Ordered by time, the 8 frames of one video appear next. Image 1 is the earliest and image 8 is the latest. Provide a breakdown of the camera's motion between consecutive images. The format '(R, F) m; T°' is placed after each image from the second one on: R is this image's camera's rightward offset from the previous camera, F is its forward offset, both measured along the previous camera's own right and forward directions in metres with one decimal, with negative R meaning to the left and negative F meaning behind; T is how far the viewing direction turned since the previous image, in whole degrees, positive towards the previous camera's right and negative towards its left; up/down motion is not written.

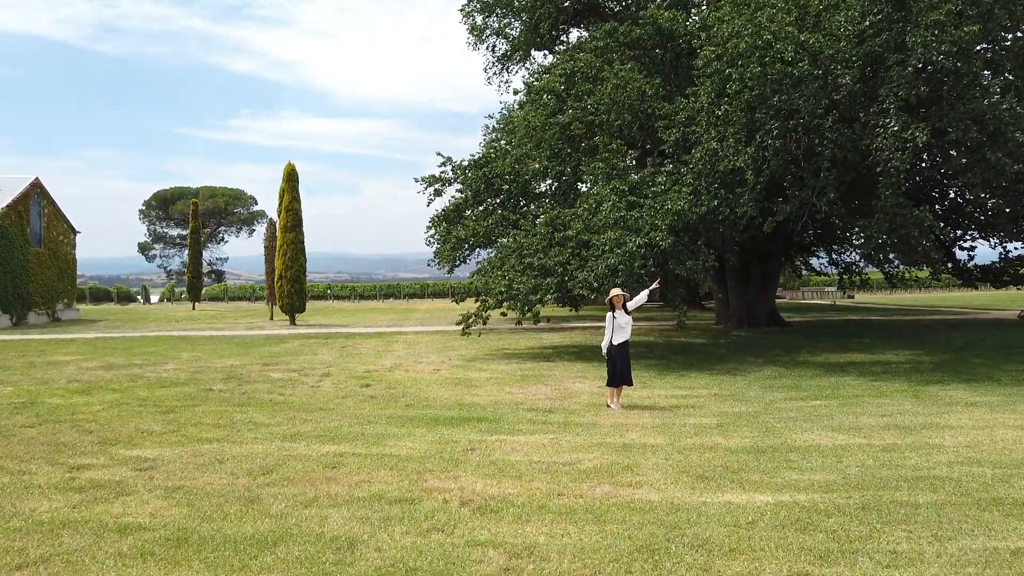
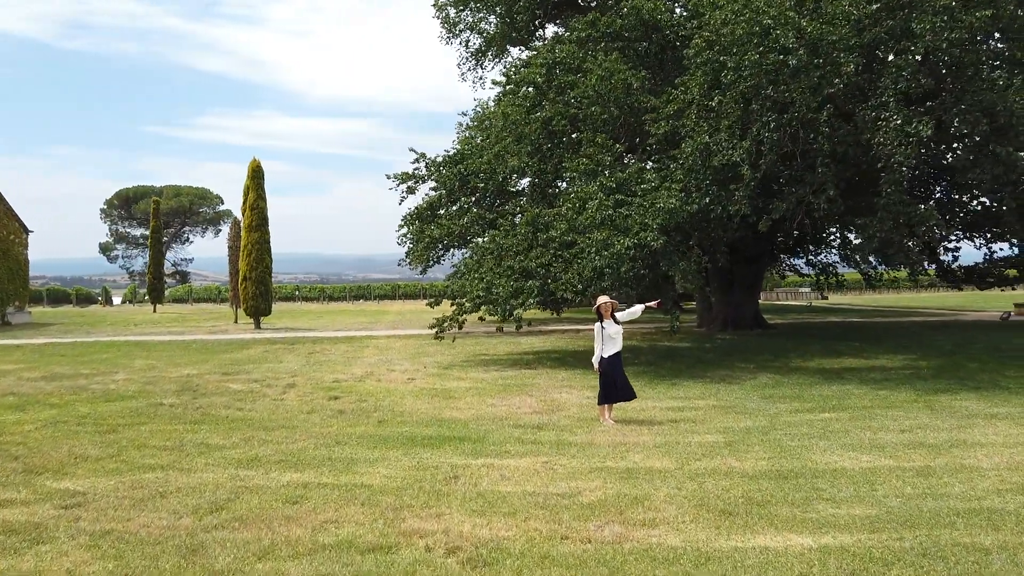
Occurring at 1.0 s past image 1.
(-0.2, +1.1) m; +2°
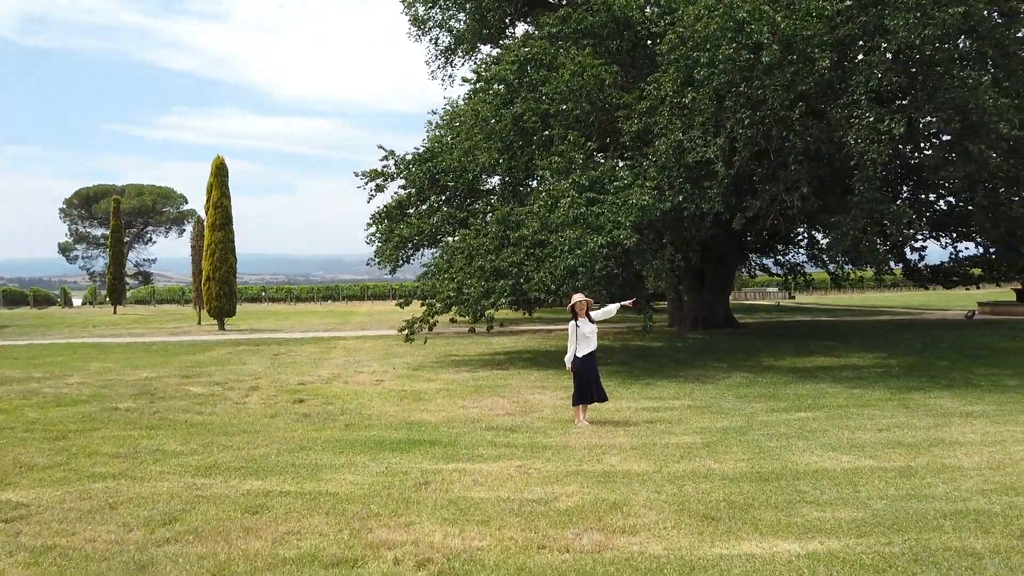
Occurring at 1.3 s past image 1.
(0.0, +0.3) m; +2°
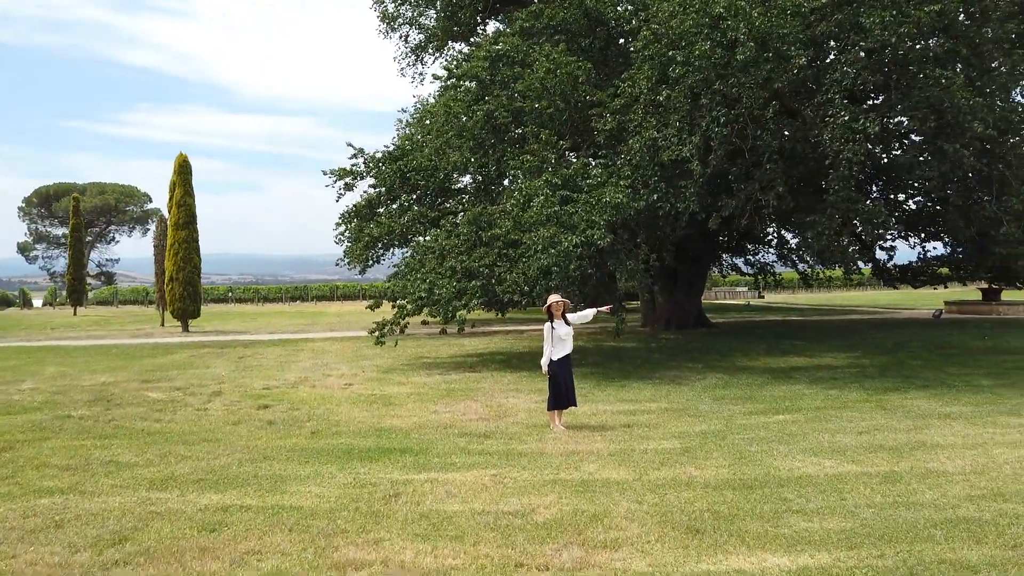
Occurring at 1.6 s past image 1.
(0.0, +0.3) m; +2°
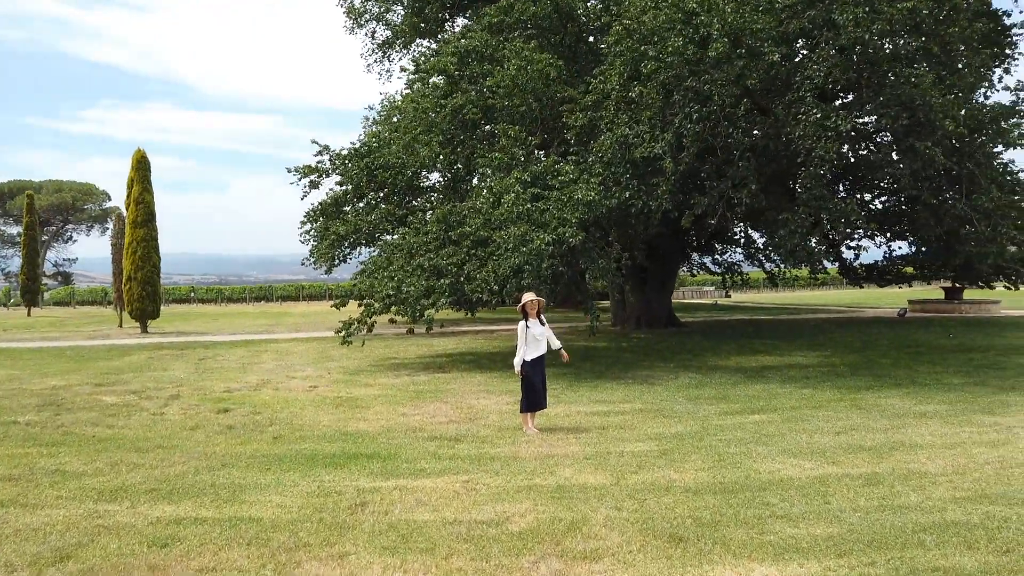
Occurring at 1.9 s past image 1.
(0.0, +0.3) m; +2°
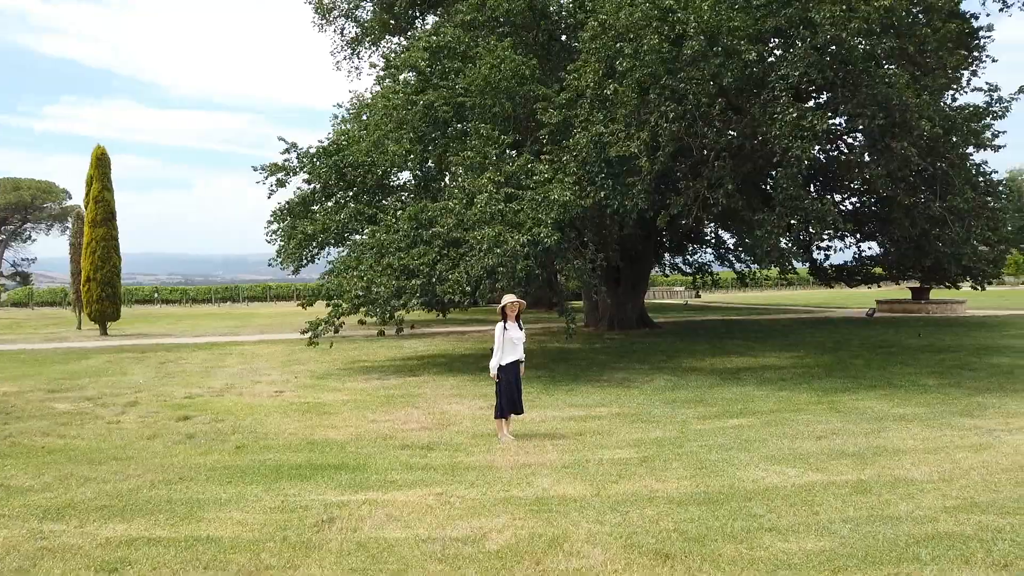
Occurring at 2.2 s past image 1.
(0.0, +0.3) m; +2°
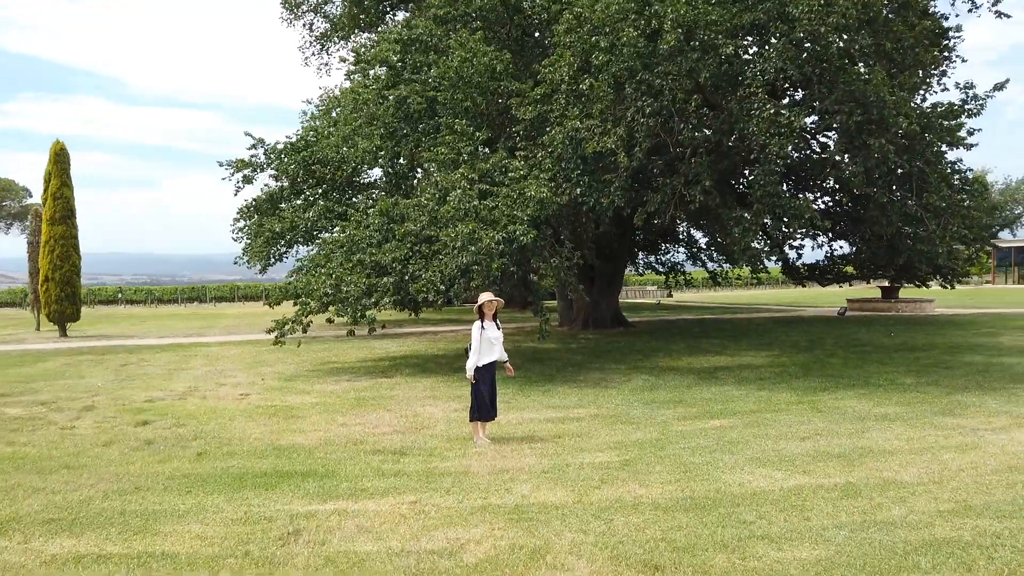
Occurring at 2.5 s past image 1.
(-0.1, +0.3) m; +2°
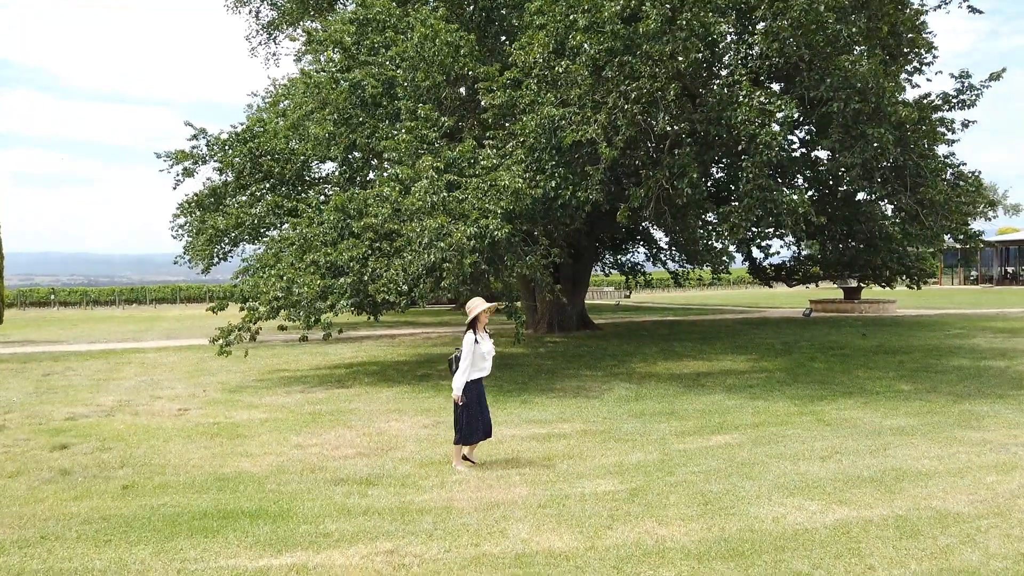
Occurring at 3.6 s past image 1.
(-0.3, +1.2) m; +4°
